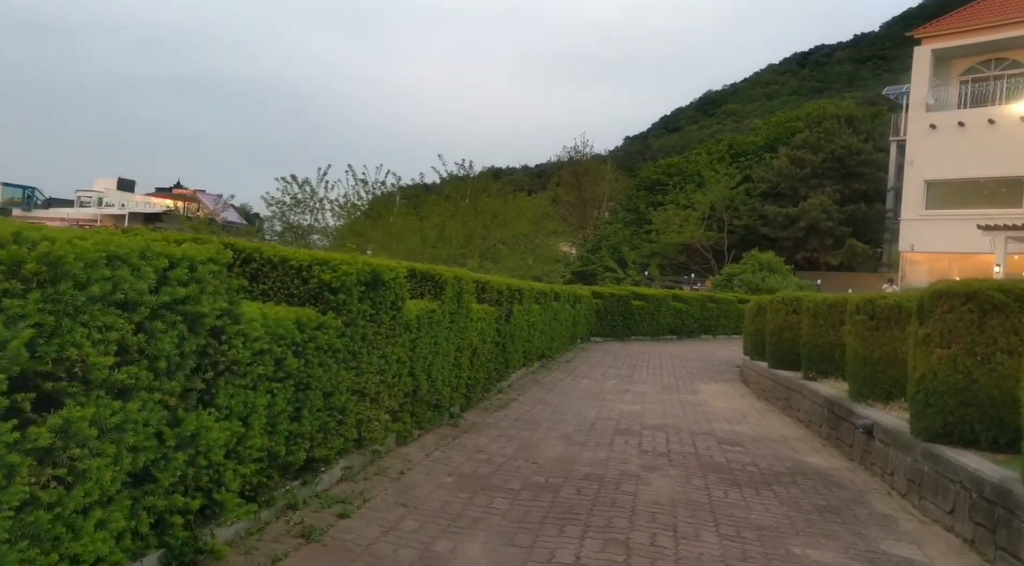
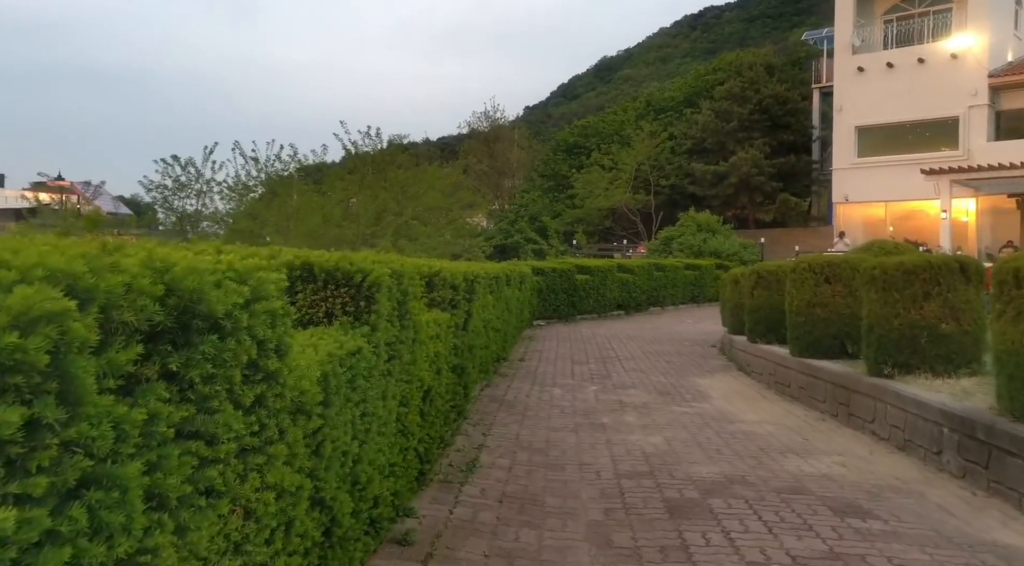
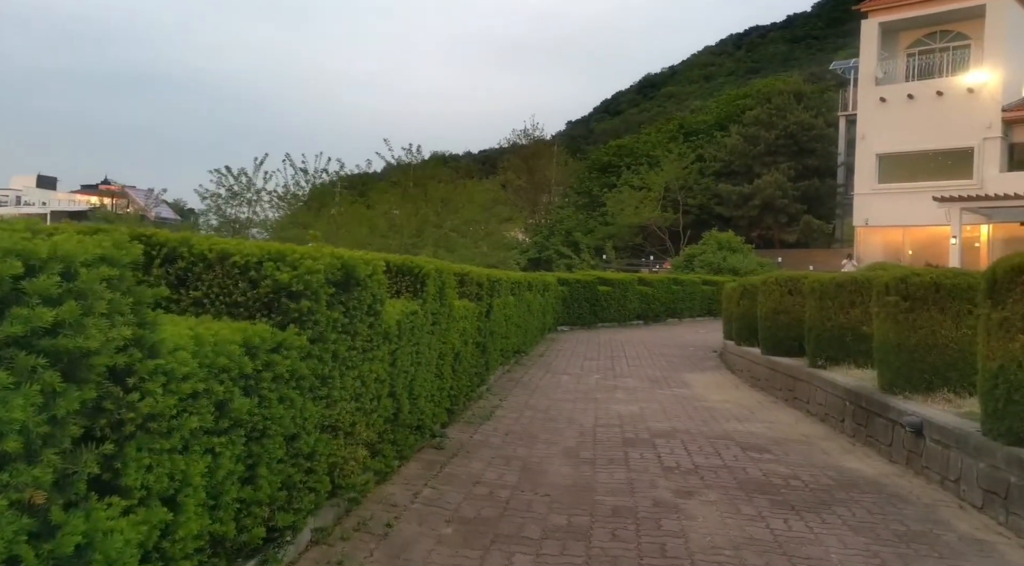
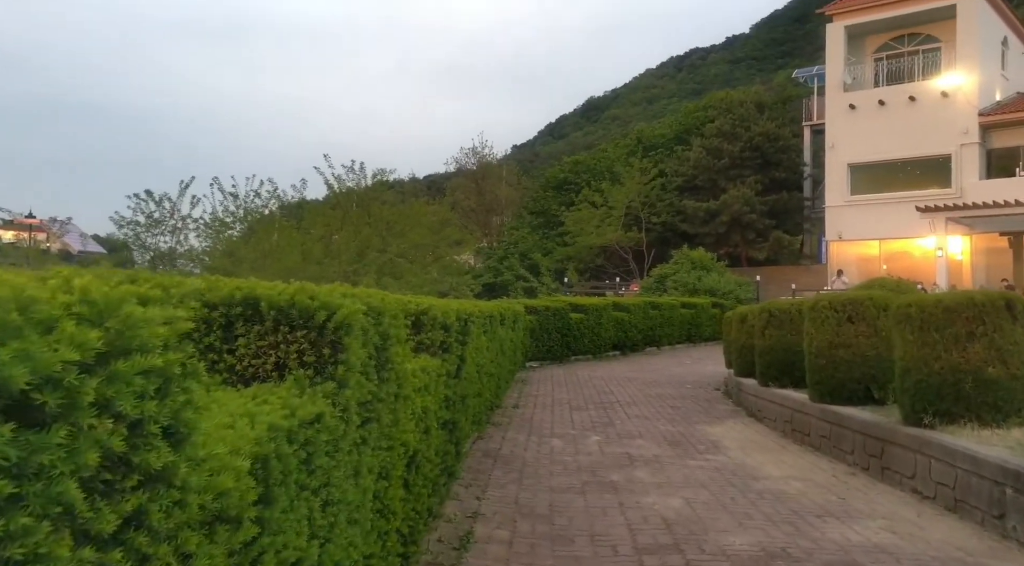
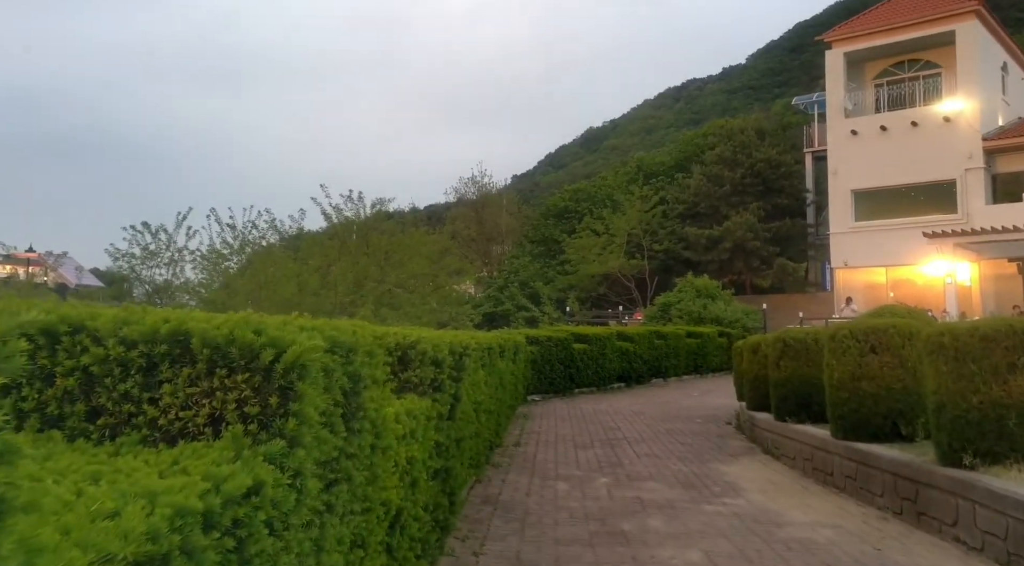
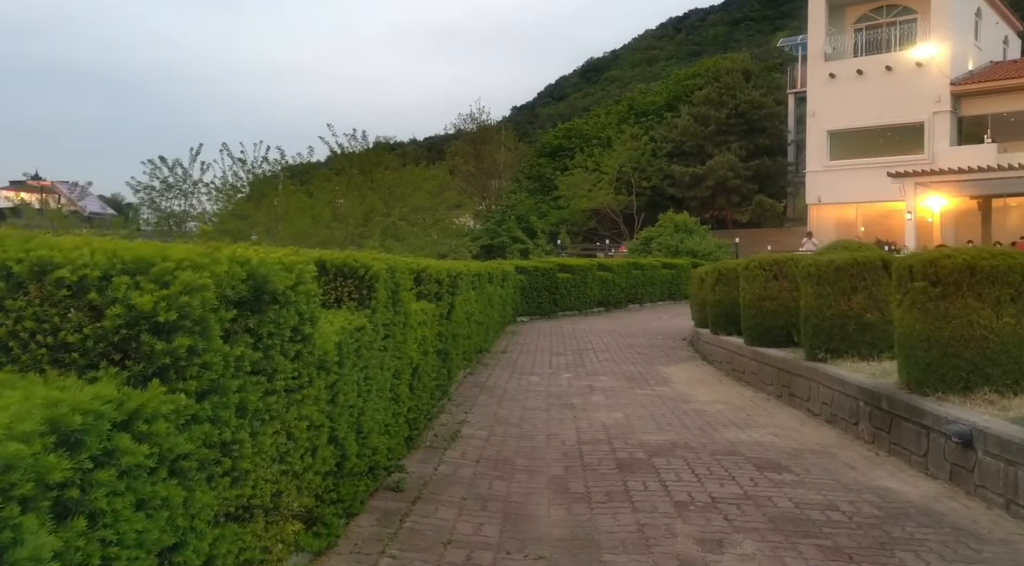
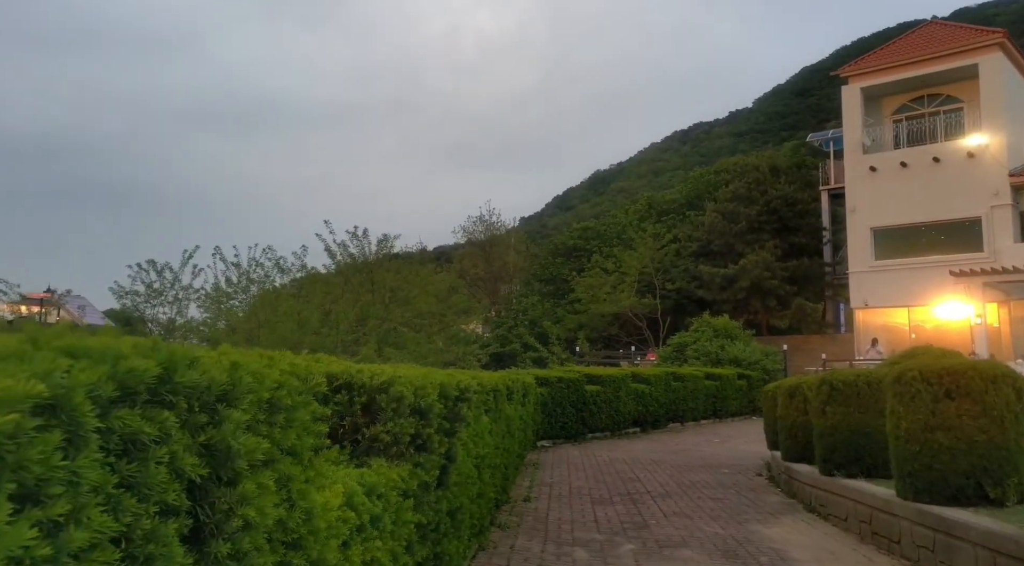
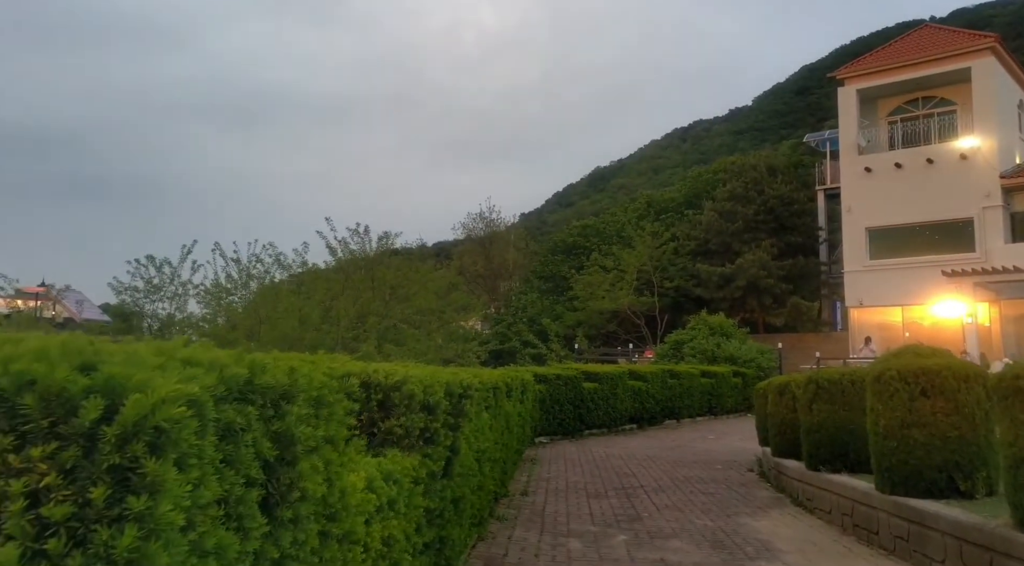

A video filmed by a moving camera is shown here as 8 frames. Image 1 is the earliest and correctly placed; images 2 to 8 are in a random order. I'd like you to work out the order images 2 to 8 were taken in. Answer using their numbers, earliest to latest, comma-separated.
3, 6, 2, 4, 5, 8, 7
